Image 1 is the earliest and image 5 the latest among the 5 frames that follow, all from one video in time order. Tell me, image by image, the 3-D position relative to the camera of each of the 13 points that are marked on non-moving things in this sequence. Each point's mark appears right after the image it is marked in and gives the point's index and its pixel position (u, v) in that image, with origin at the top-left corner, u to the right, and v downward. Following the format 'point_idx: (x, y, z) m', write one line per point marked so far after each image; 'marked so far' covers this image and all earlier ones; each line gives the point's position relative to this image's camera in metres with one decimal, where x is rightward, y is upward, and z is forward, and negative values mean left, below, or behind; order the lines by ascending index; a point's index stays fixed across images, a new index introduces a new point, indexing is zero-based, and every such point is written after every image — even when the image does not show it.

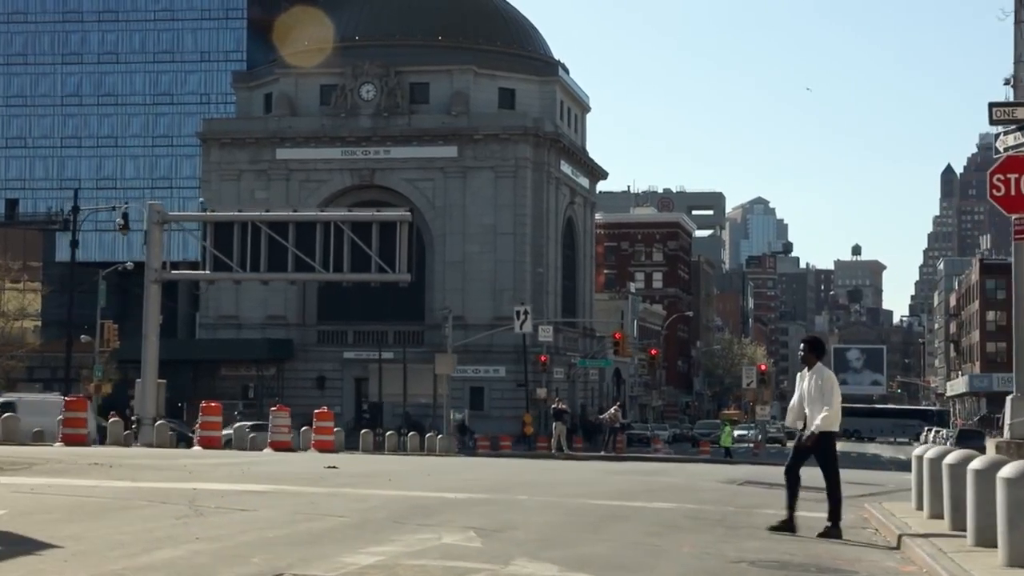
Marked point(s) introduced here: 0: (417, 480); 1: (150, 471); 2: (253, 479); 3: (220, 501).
0: (-1.2, -2.2, +17.4) m
1: (-3.6, -1.9, +15.5) m
2: (-2.7, -2.0, +15.9) m
3: (-2.4, -1.8, +12.5) m
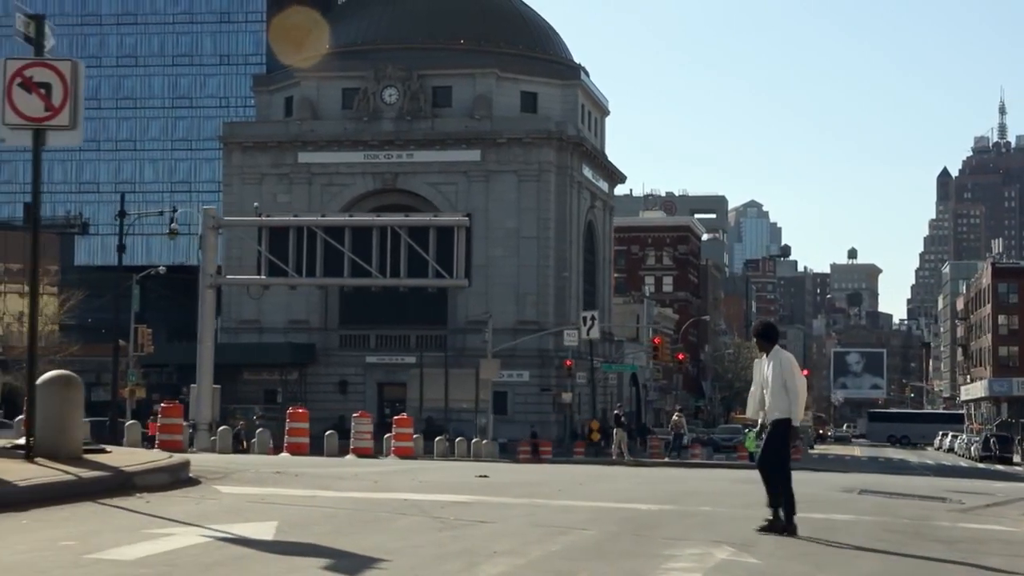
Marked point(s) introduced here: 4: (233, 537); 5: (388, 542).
0: (+0.7, -2.3, +17.3) m
1: (-1.7, -2.0, +15.4) m
2: (-0.8, -2.1, +15.8) m
3: (-0.5, -1.8, +12.4) m
4: (-1.8, -1.6, +9.8) m
5: (-0.8, -1.7, +10.0) m
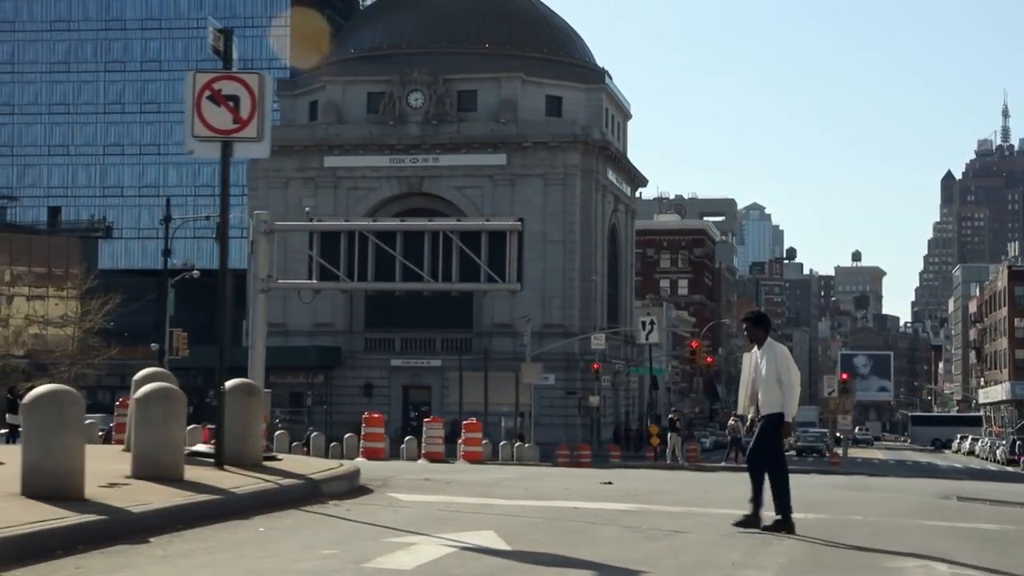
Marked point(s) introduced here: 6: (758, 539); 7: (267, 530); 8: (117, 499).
0: (+2.3, -2.4, +17.4) m
1: (-0.2, -2.1, +15.5) m
2: (+0.8, -2.2, +15.9) m
3: (+1.0, -1.9, +12.5) m
4: (-0.3, -1.7, +10.0) m
5: (+0.7, -1.8, +10.2) m
6: (+1.9, -1.9, +11.8) m
7: (-1.6, -1.6, +10.0) m
8: (-2.6, -1.4, +10.2) m
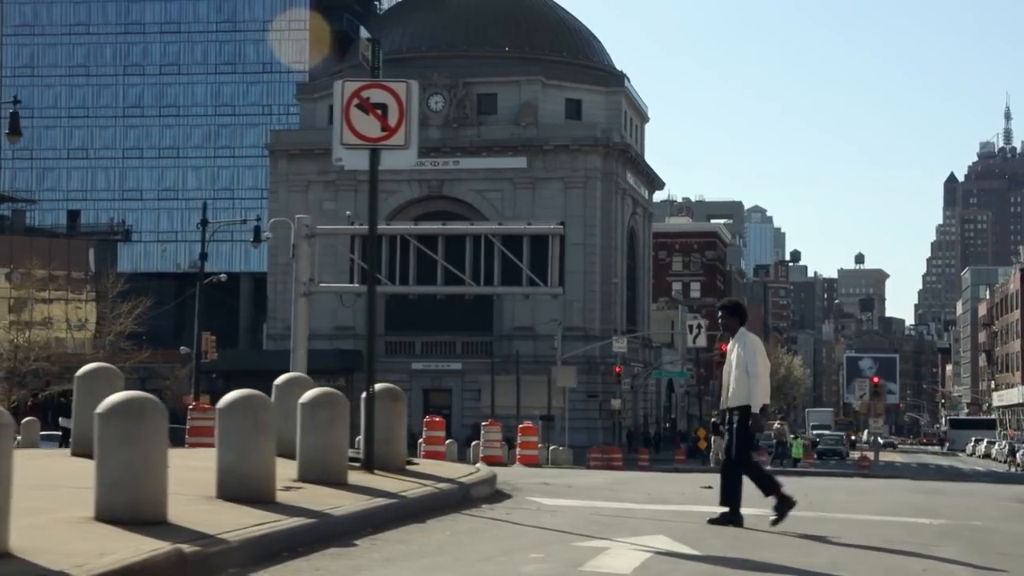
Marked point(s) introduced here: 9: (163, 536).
0: (+3.5, -2.4, +17.5) m
1: (+1.1, -2.1, +15.7) m
2: (+2.0, -2.2, +16.0) m
3: (+2.2, -2.0, +12.6) m
4: (+1.0, -1.7, +10.1) m
5: (+2.0, -1.8, +10.3) m
6: (+3.1, -2.0, +11.9) m
7: (-0.4, -1.6, +10.1) m
8: (-1.4, -1.5, +10.4) m
9: (-1.9, -1.3, +8.1) m
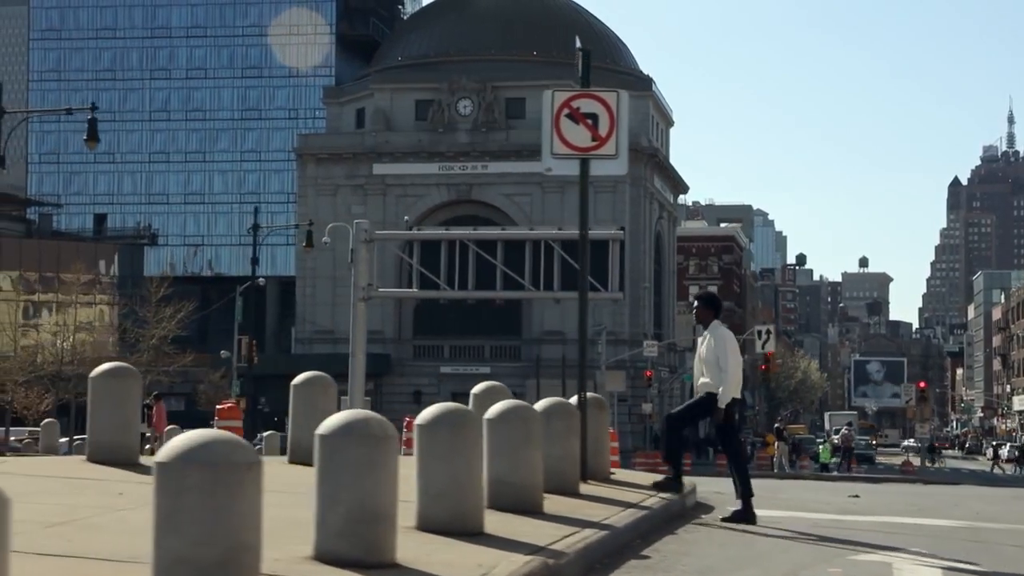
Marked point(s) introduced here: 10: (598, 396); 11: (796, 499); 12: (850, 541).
0: (+5.4, -2.5, +17.5) m
1: (+2.9, -2.2, +15.6) m
2: (+3.9, -2.3, +16.0) m
3: (+4.0, -2.1, +12.6) m
4: (+2.8, -1.8, +10.1) m
5: (+3.8, -1.9, +10.3) m
6: (+4.9, -2.1, +11.9) m
7: (+1.4, -1.7, +10.1) m
8: (+0.4, -1.5, +10.4) m
9: (-0.1, -1.4, +8.1) m
10: (+0.7, -1.0, +13.6) m
11: (+3.2, -2.3, +17.1) m
12: (+2.4, -1.9, +11.3) m
